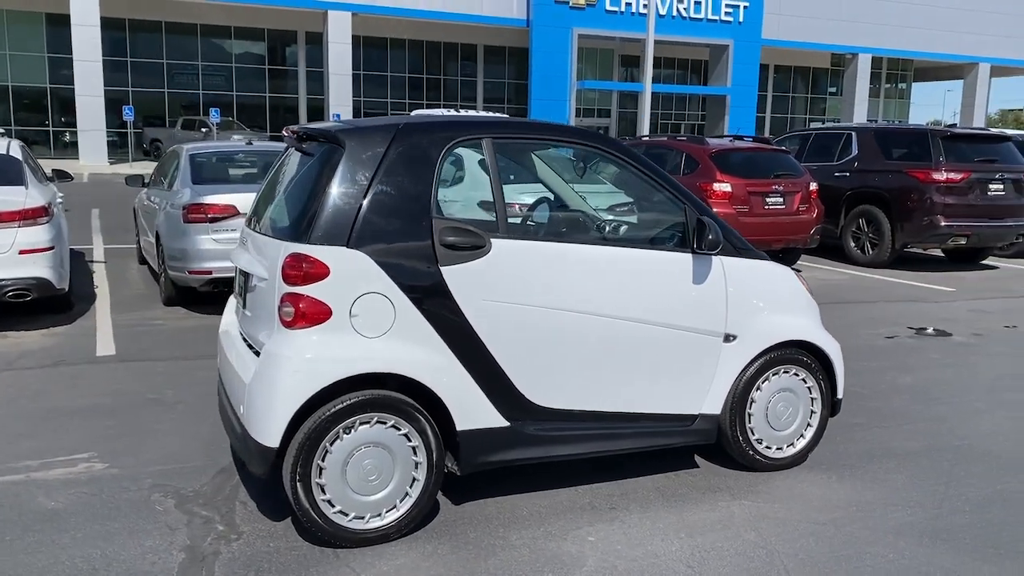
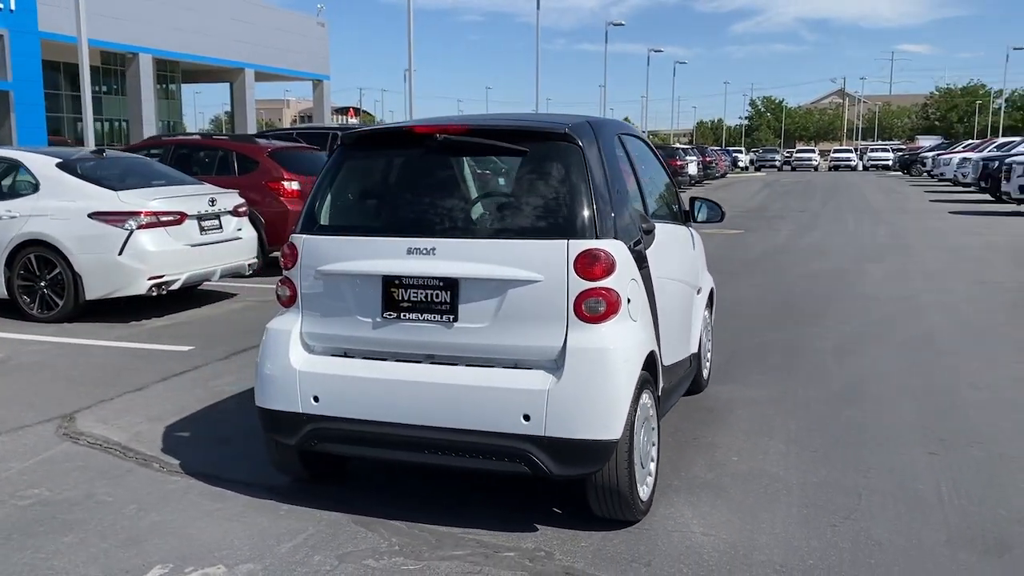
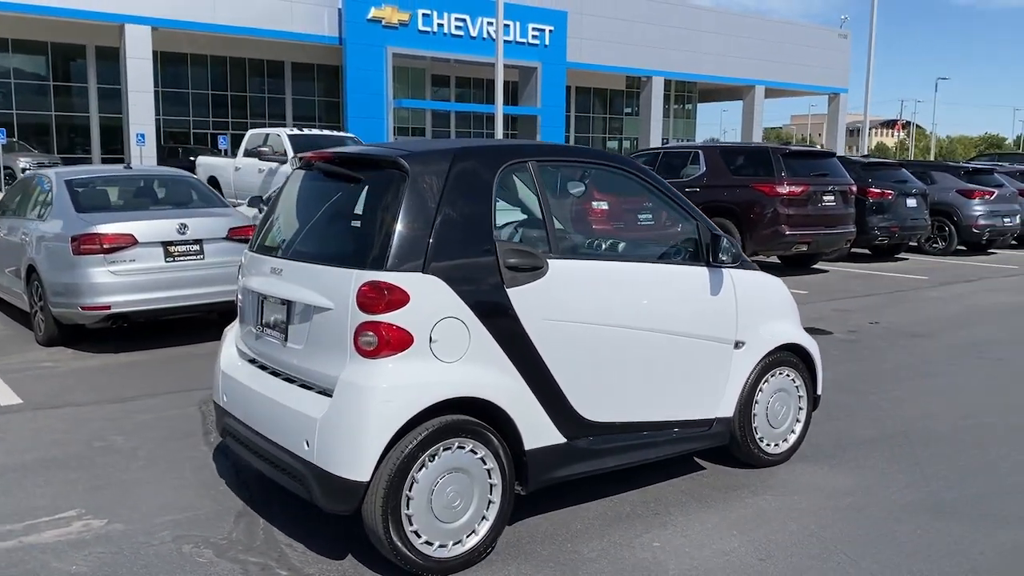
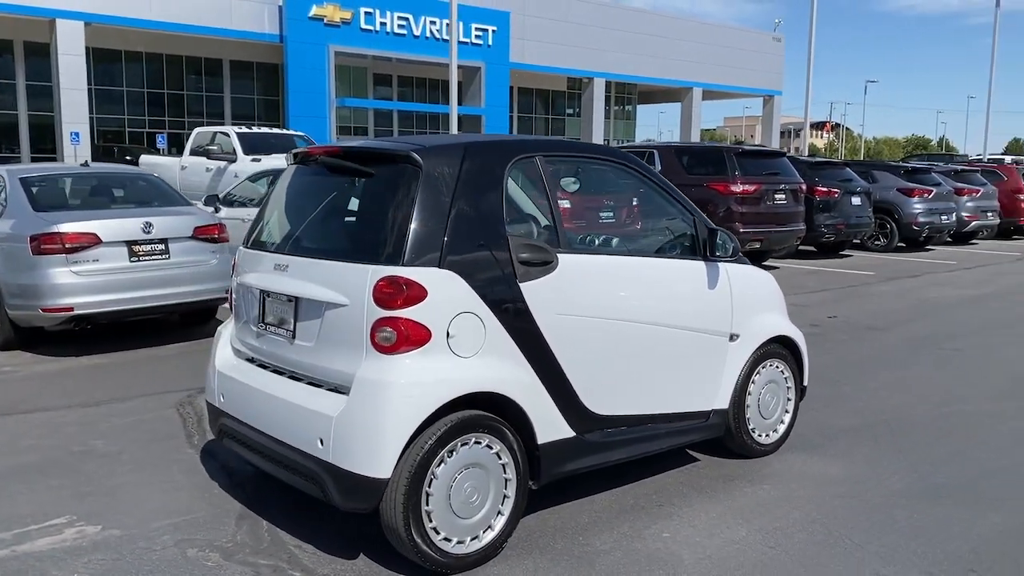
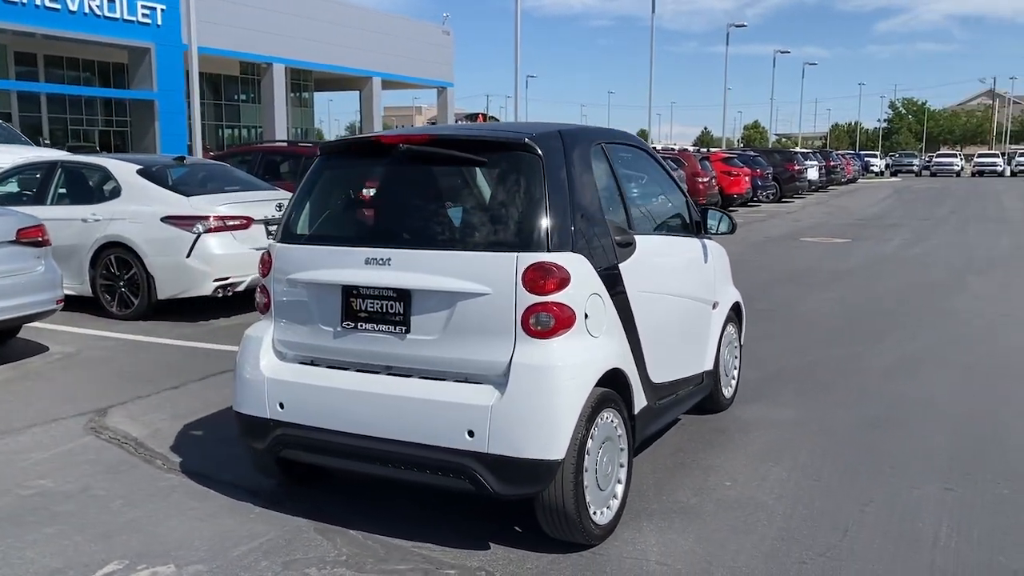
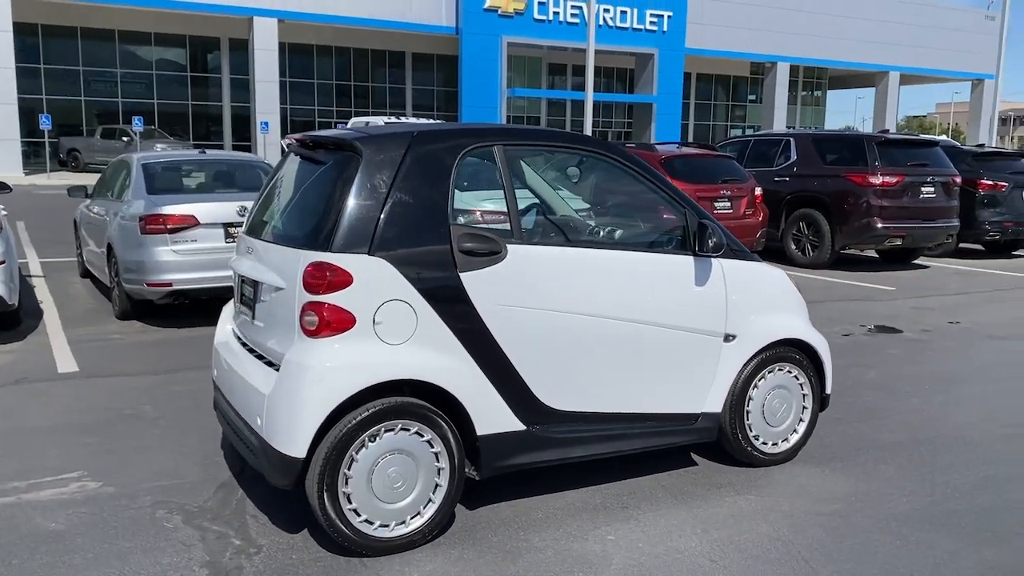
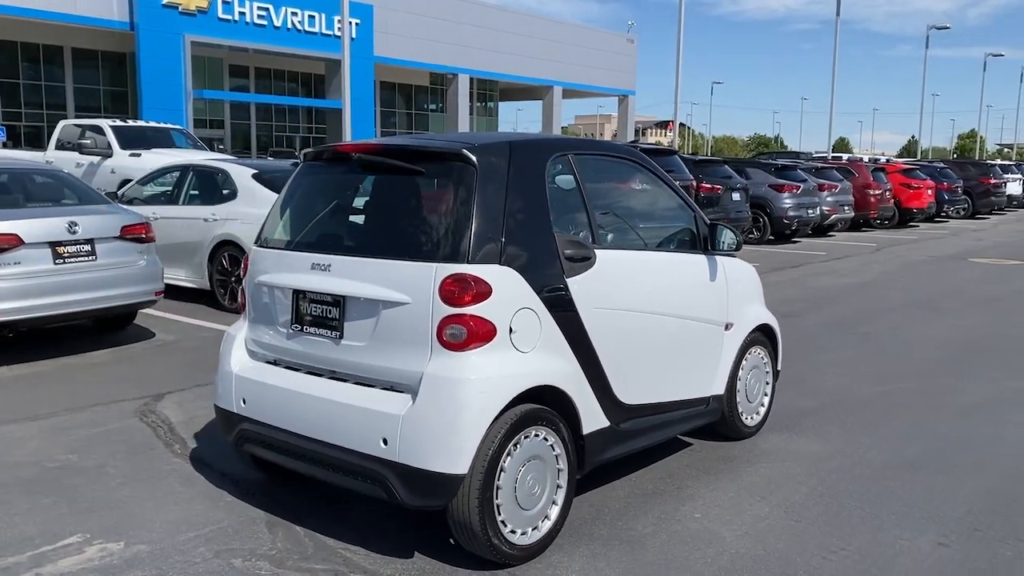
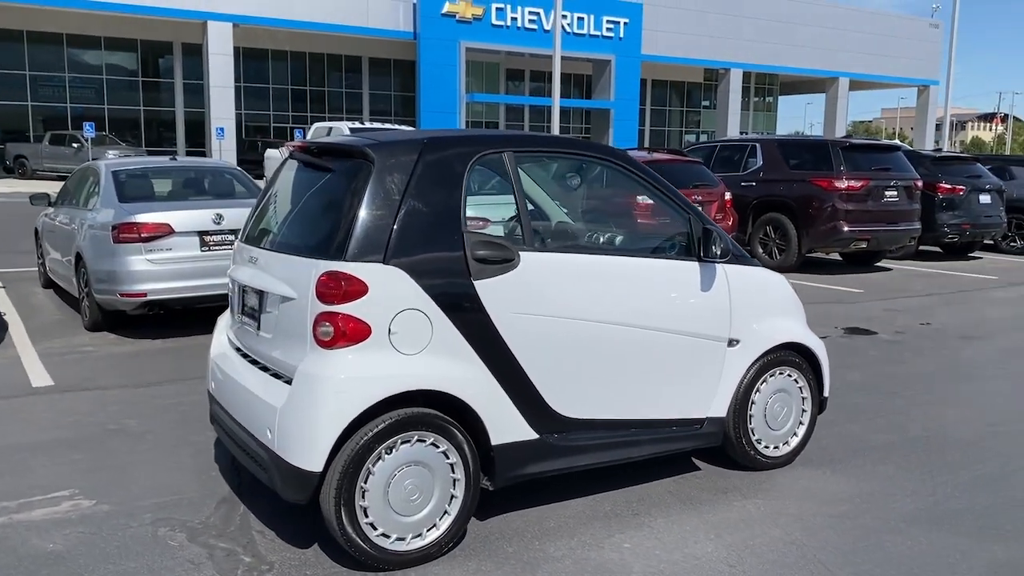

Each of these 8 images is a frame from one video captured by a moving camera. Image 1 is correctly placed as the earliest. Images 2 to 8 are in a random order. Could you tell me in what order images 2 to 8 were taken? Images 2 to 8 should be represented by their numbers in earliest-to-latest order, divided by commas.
6, 8, 3, 4, 7, 5, 2
